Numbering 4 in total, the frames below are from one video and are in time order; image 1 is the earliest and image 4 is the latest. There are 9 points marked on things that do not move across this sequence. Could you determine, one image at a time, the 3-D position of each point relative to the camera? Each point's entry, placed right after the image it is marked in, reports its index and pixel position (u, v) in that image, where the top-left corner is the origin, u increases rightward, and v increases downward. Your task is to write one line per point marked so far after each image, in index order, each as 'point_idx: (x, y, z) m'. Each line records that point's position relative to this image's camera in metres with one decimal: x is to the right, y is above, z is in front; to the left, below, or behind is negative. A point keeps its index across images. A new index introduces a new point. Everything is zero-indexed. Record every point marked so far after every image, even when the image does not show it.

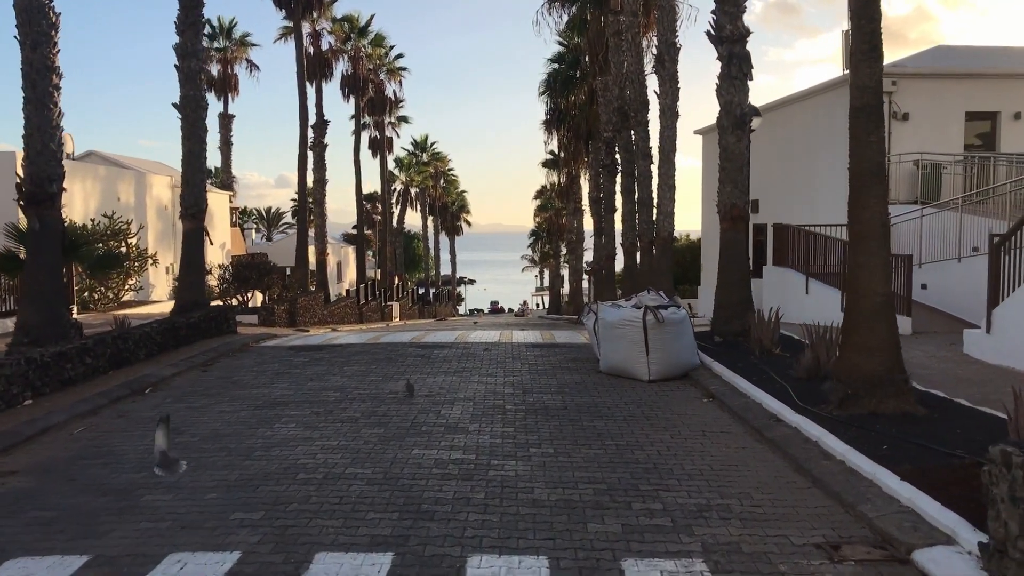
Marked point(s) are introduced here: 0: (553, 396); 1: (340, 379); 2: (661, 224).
0: (+0.5, -1.3, +9.6) m
1: (-2.3, -1.2, +10.9) m
2: (+3.6, +1.5, +19.2) m
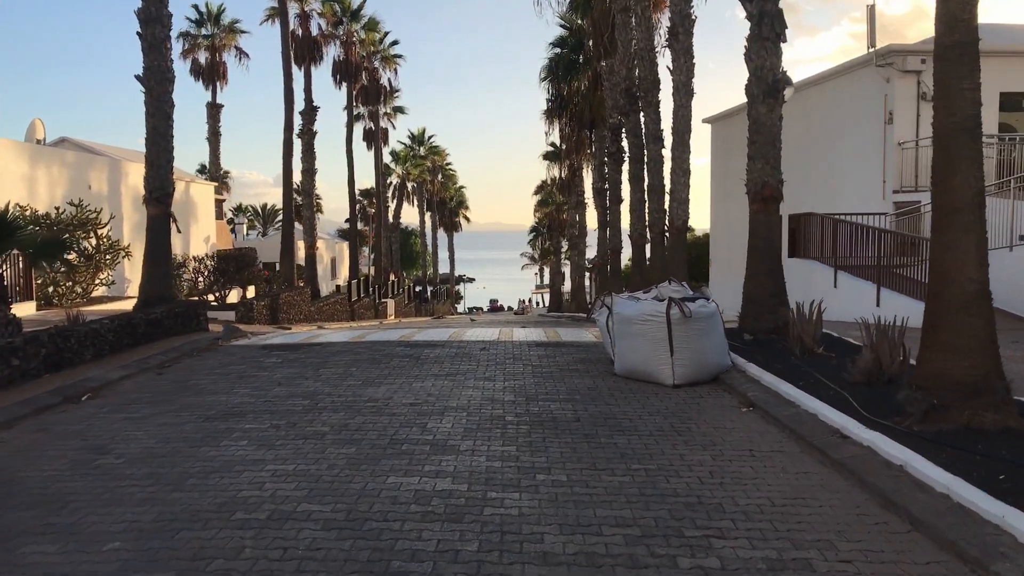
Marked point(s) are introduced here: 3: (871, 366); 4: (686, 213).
0: (+0.5, -1.2, +8.0) m
1: (-2.3, -1.1, +9.3) m
2: (+3.6, +1.6, +17.7) m
3: (+3.5, -0.8, +7.8) m
4: (+3.8, +1.7, +17.6) m
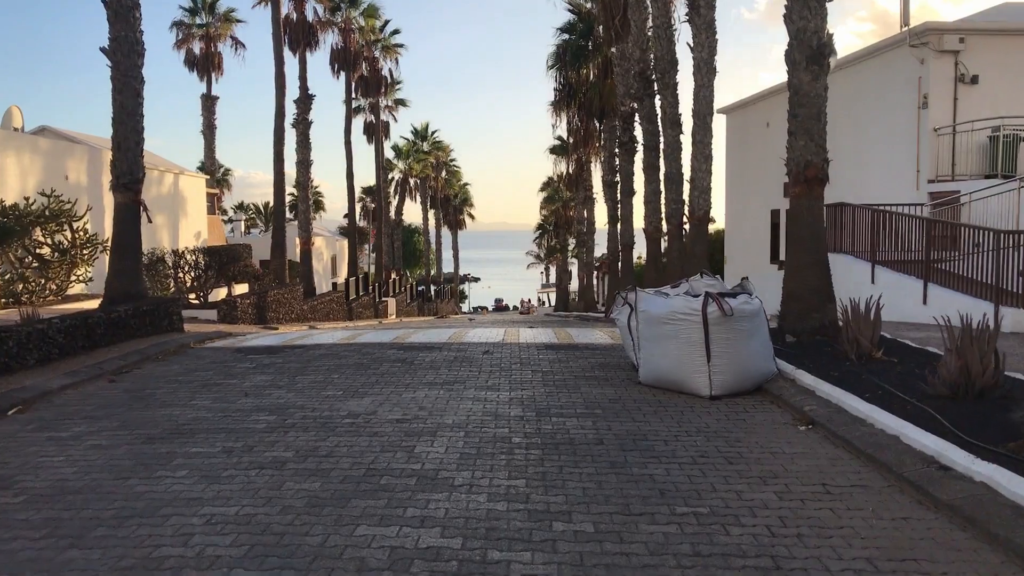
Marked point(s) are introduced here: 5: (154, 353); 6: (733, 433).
0: (+0.6, -1.1, +6.7) m
1: (-2.2, -1.0, +8.0) m
2: (+3.7, +1.7, +16.2) m
3: (+3.6, -0.7, +6.4) m
4: (+4.0, +1.7, +16.2) m
5: (-4.7, -0.9, +10.6) m
6: (+1.8, -1.1, +6.4) m
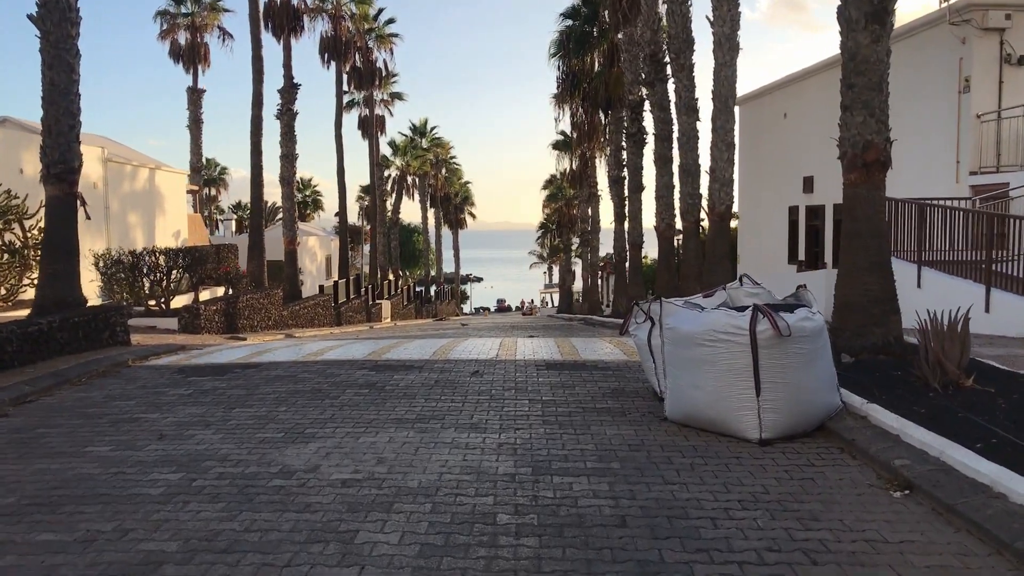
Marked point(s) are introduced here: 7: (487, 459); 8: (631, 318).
0: (+0.5, -1.2, +4.9) m
1: (-2.3, -1.1, +6.2) m
2: (+3.7, +1.6, +14.5) m
3: (+3.5, -0.8, +4.6) m
4: (+3.9, +1.7, +14.4) m
5: (-4.8, -1.0, +8.8) m
6: (+1.7, -1.2, +4.6) m
7: (-0.2, -1.2, +5.5) m
8: (+1.2, -0.3, +7.7) m
